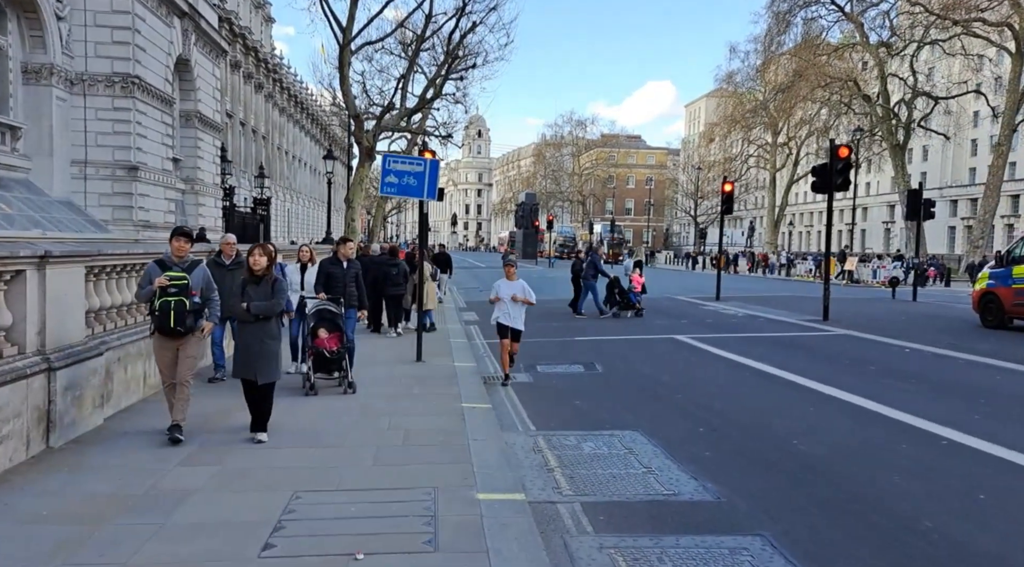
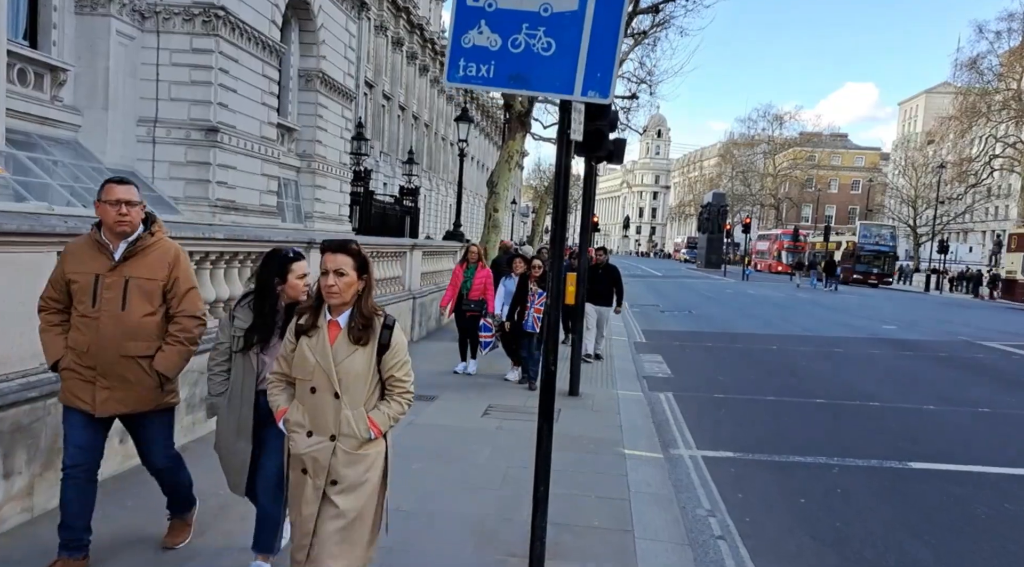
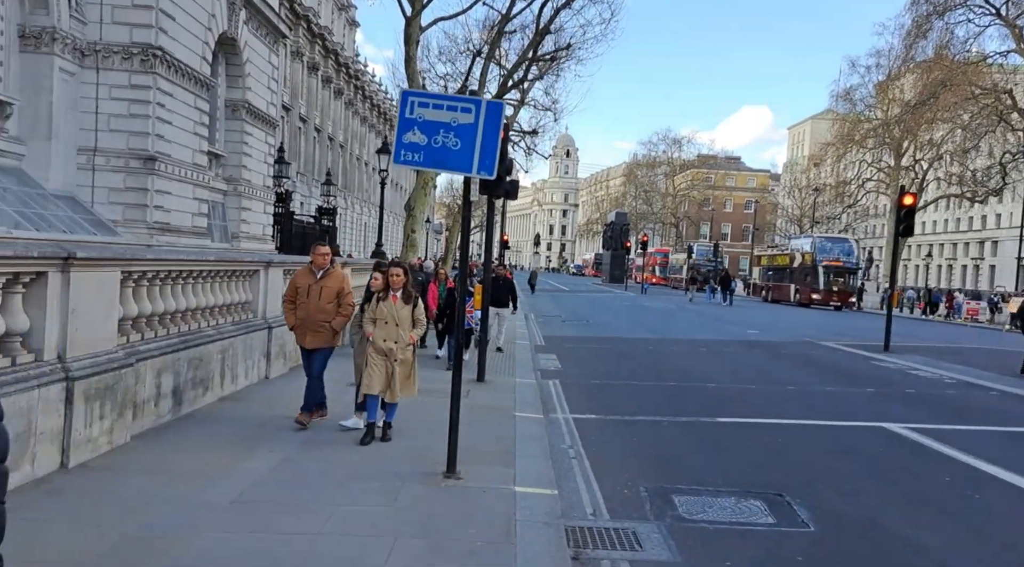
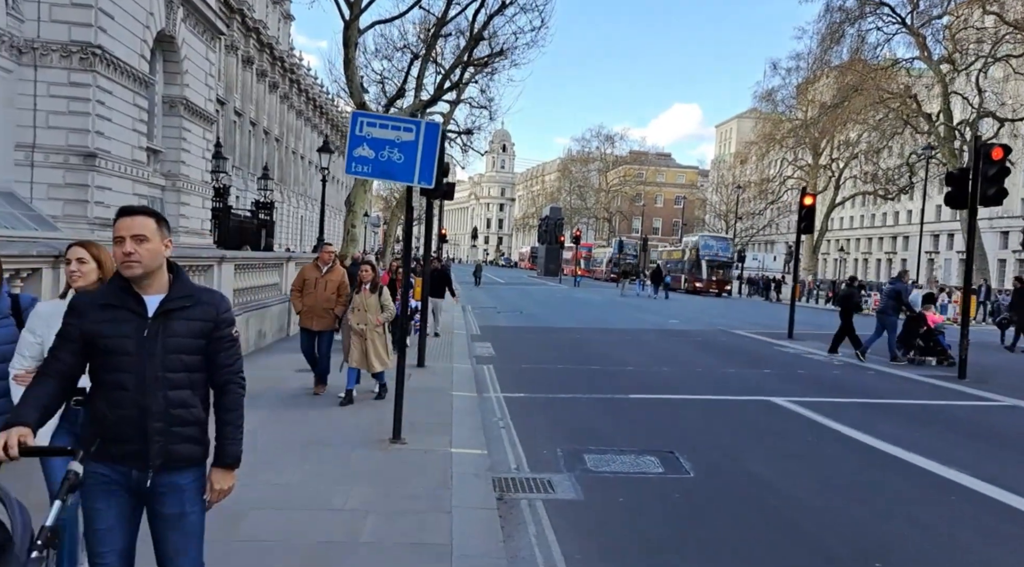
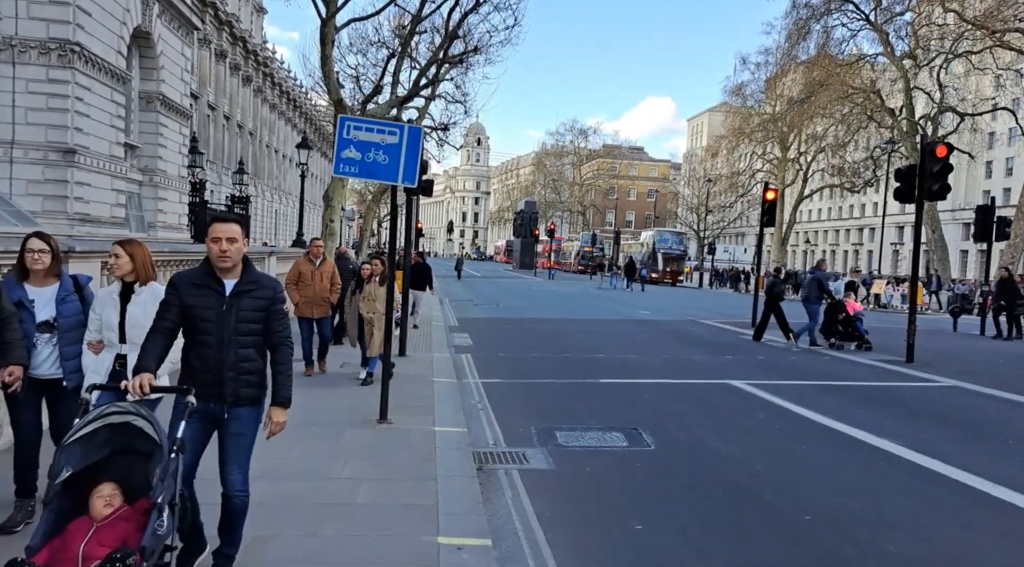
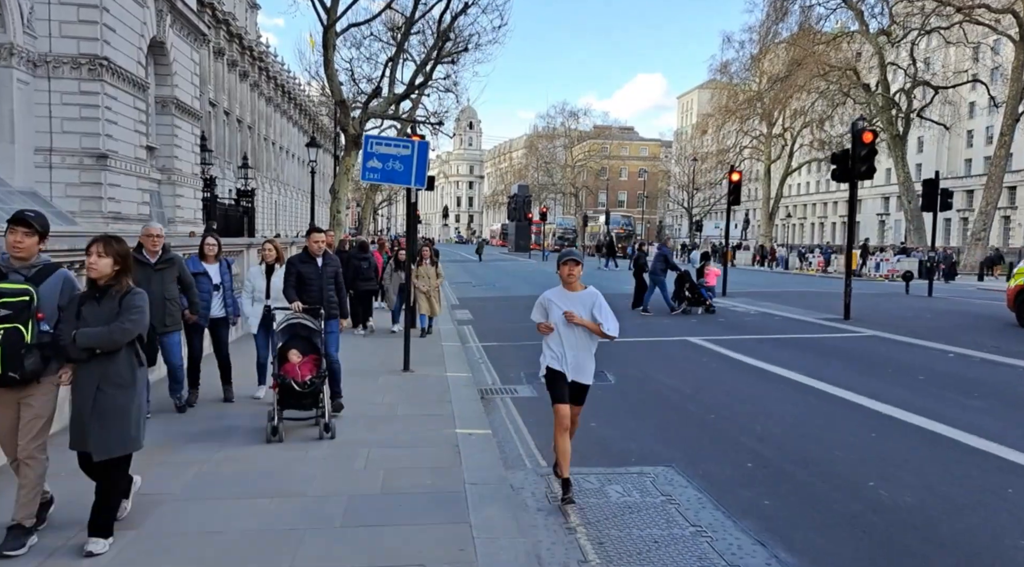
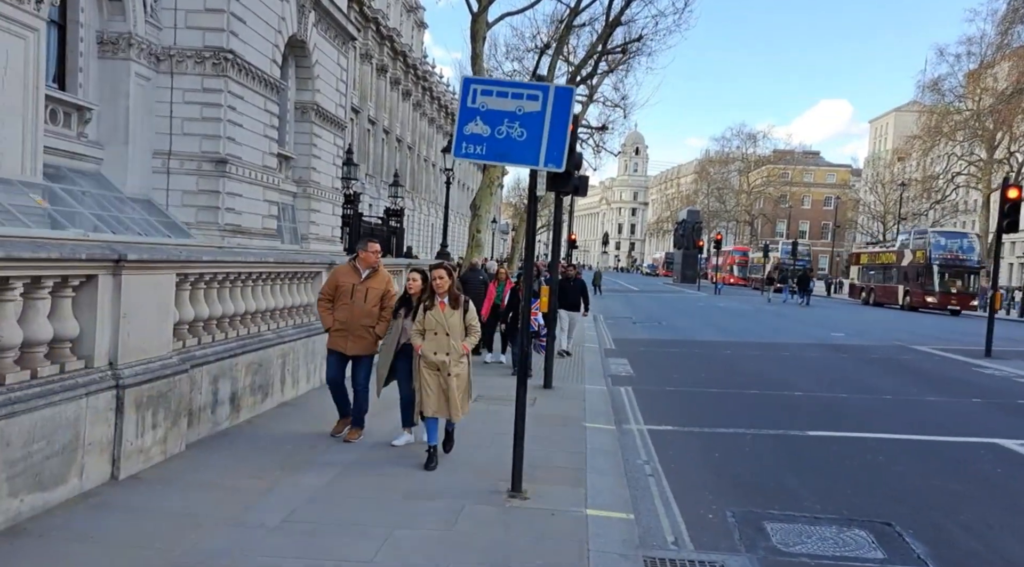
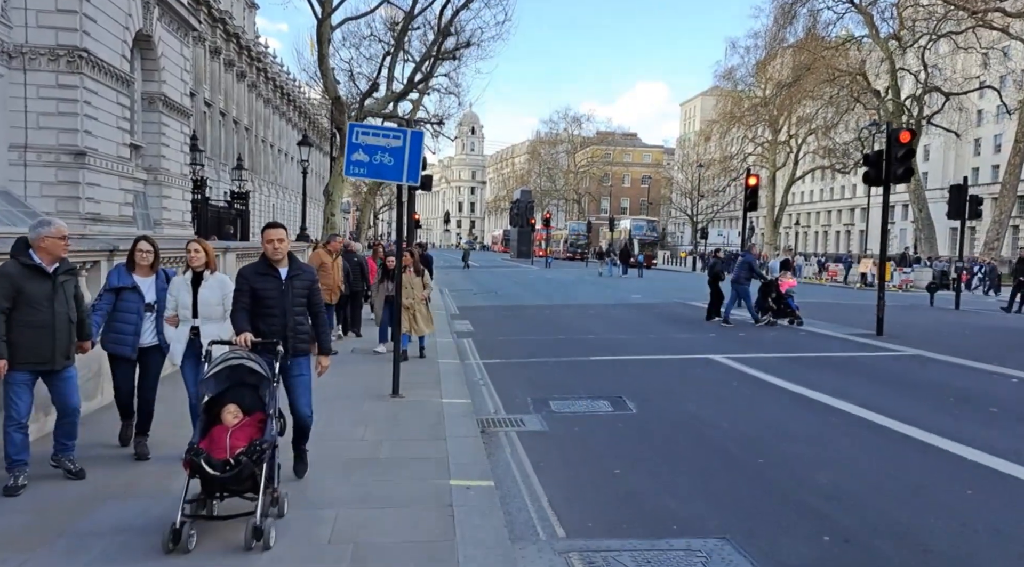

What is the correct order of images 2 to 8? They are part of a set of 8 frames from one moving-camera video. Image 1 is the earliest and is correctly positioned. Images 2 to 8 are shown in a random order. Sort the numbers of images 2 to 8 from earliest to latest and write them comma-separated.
6, 8, 5, 4, 3, 7, 2
